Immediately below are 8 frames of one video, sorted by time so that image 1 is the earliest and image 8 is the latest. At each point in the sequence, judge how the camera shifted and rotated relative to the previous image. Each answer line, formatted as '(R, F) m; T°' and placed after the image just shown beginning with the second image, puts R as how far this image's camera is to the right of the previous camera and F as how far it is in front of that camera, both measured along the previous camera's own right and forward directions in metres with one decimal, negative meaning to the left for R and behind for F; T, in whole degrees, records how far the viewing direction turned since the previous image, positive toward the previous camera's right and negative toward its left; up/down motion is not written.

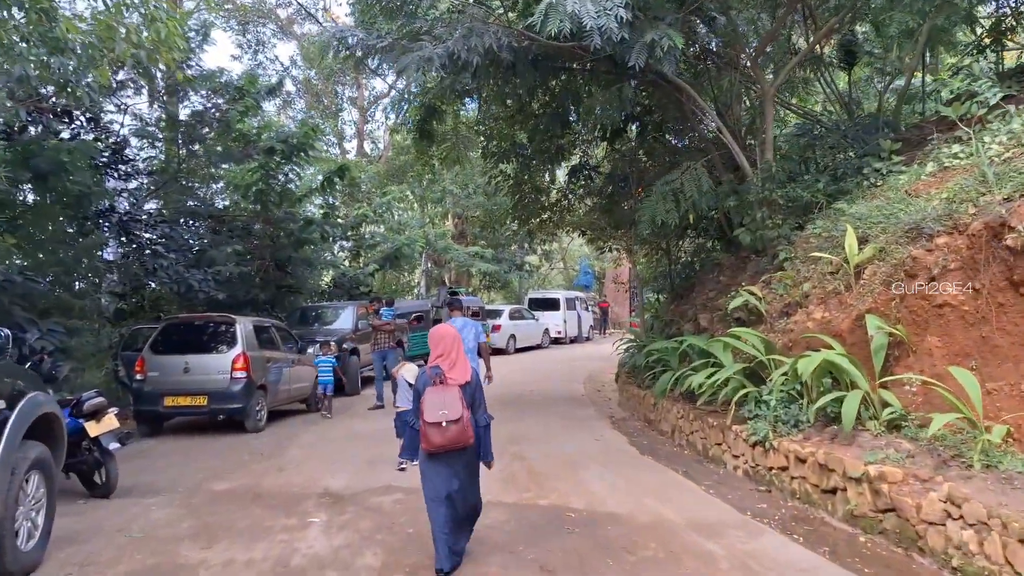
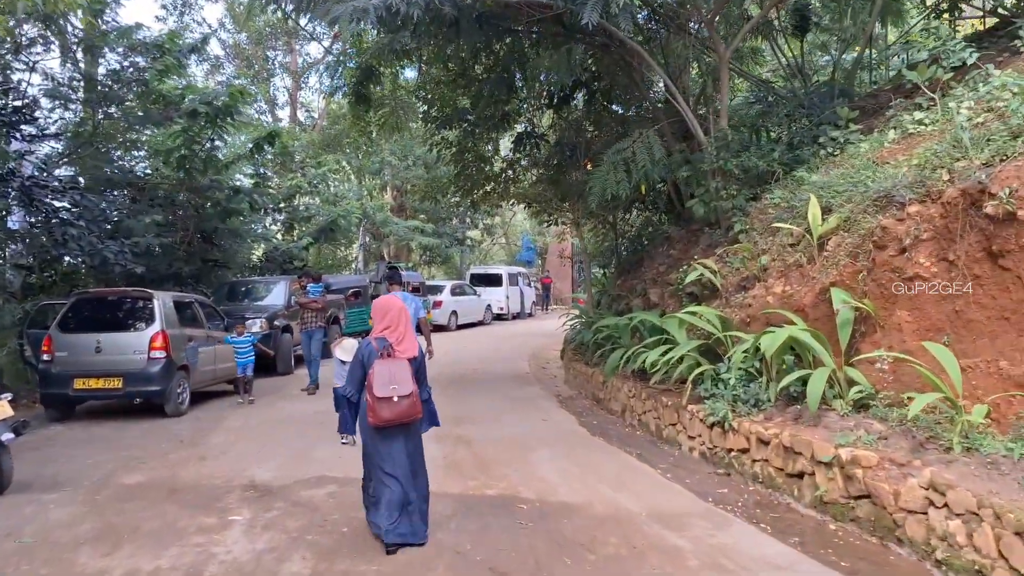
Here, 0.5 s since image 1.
(0.0, +0.6) m; +4°
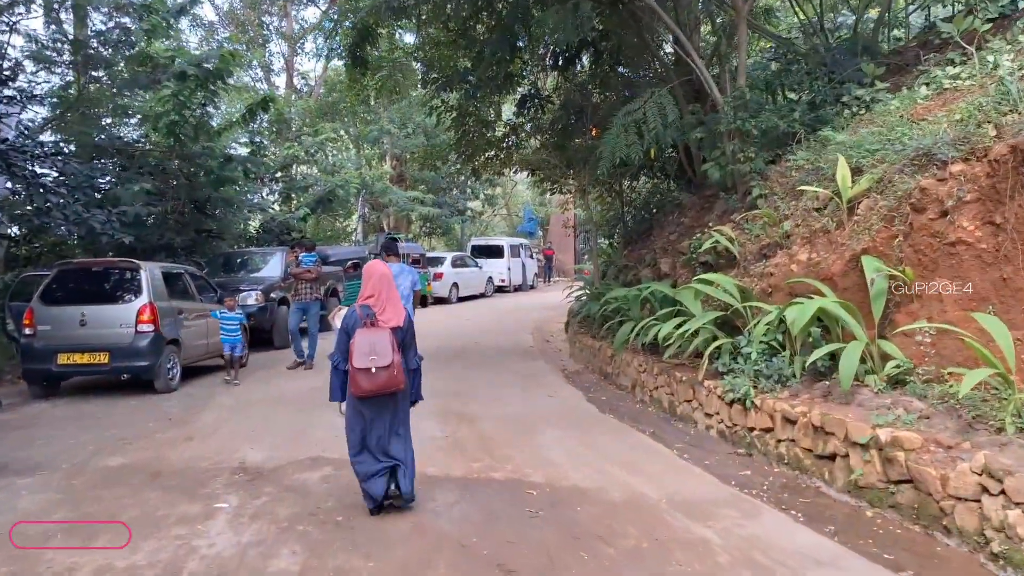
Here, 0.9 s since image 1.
(0.0, +0.5) m; 0°
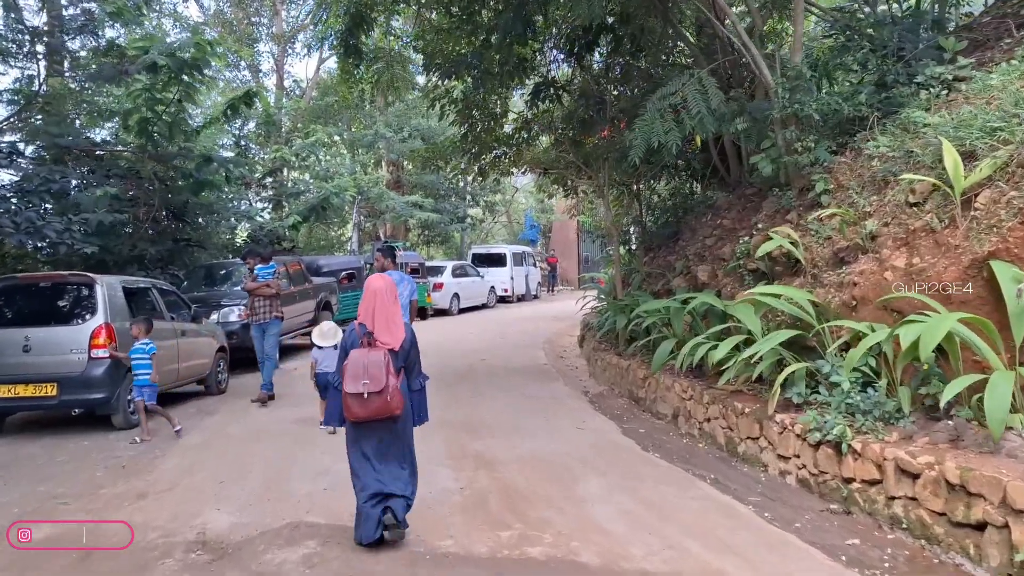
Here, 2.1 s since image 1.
(-0.2, +1.3) m; 0°
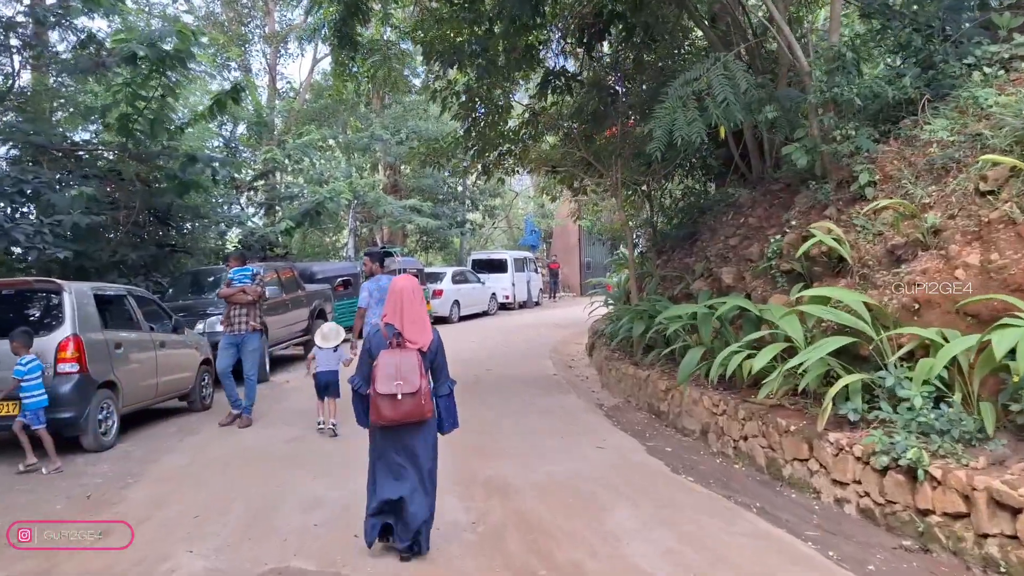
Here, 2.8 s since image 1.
(-0.1, +0.7) m; 0°
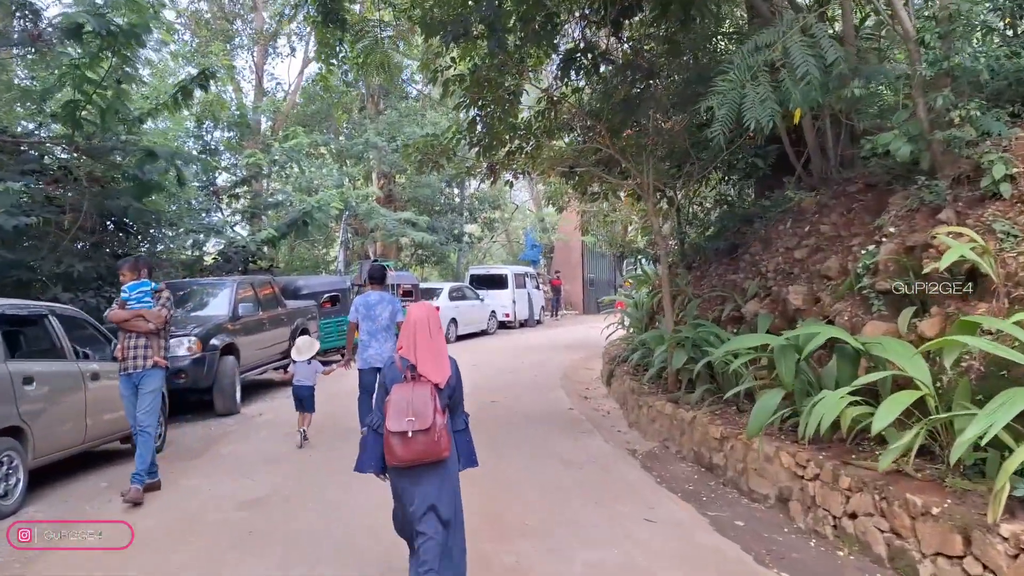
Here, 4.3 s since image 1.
(-0.2, +1.5) m; 0°
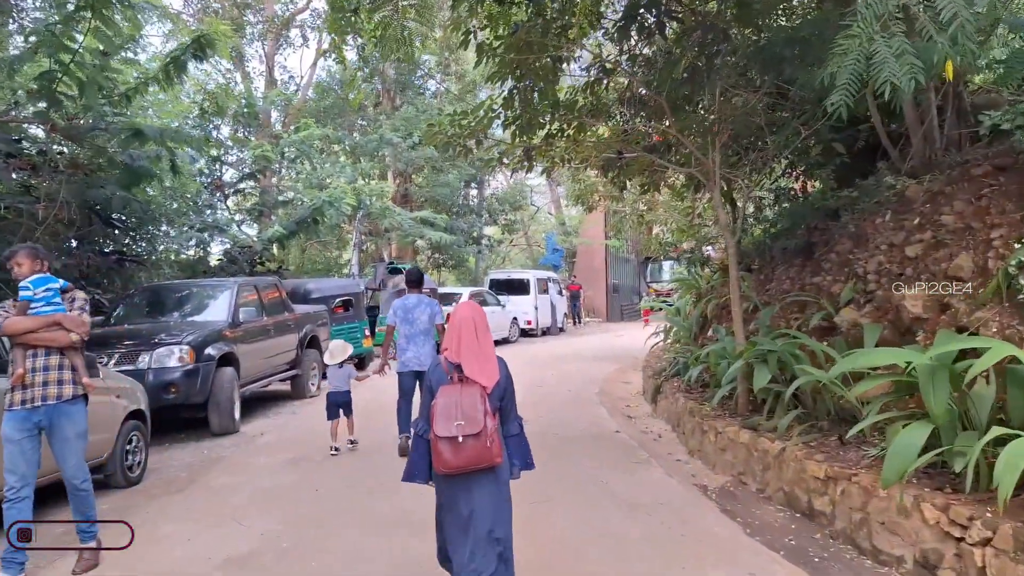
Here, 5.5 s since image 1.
(-0.2, +1.2) m; -1°
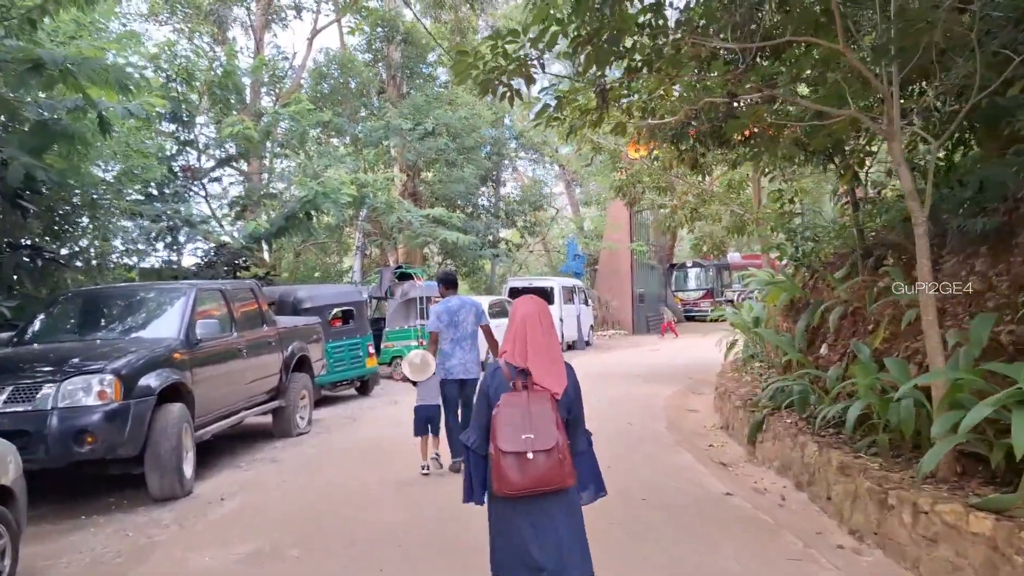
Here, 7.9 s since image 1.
(-0.4, +2.4) m; 0°
